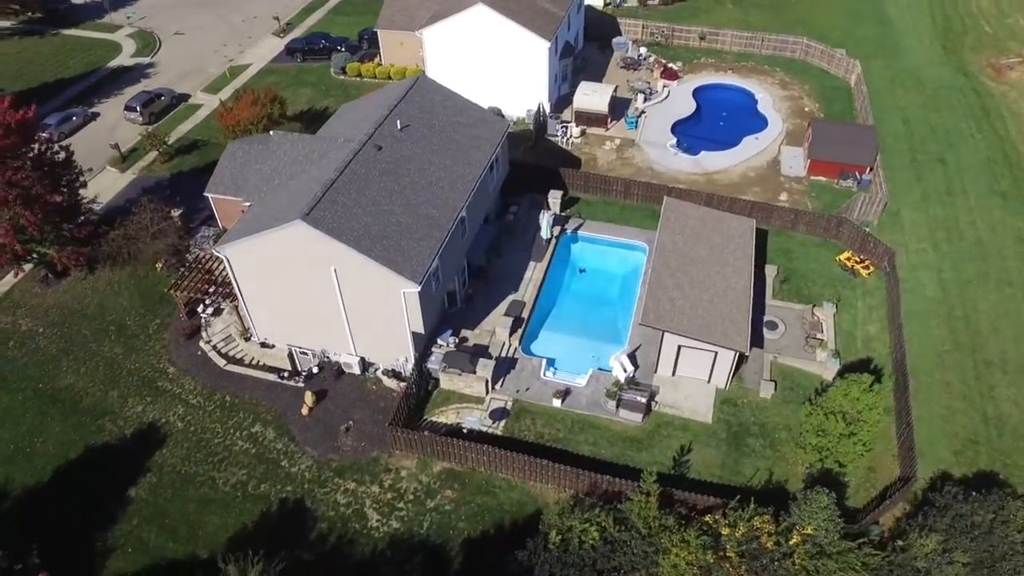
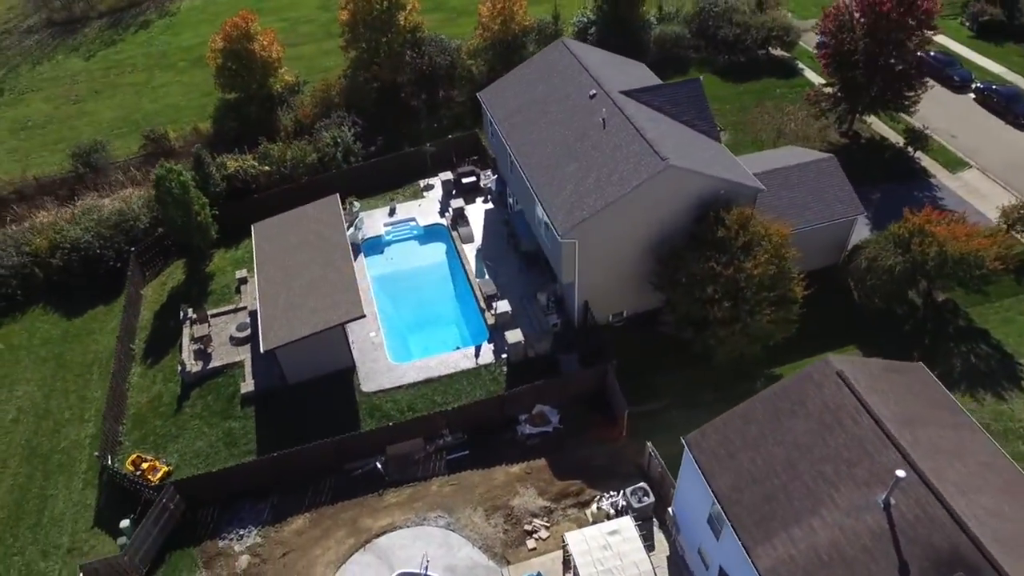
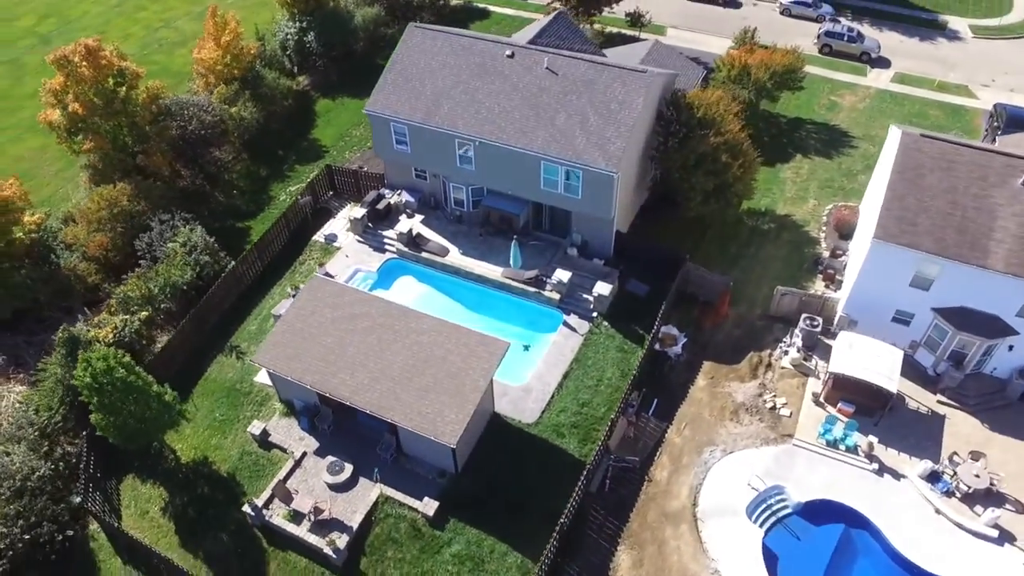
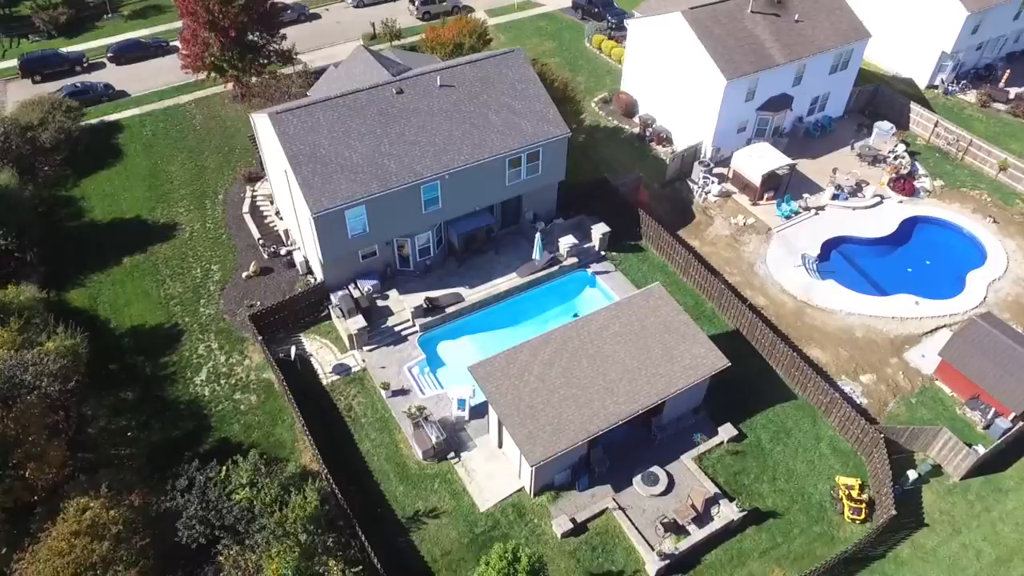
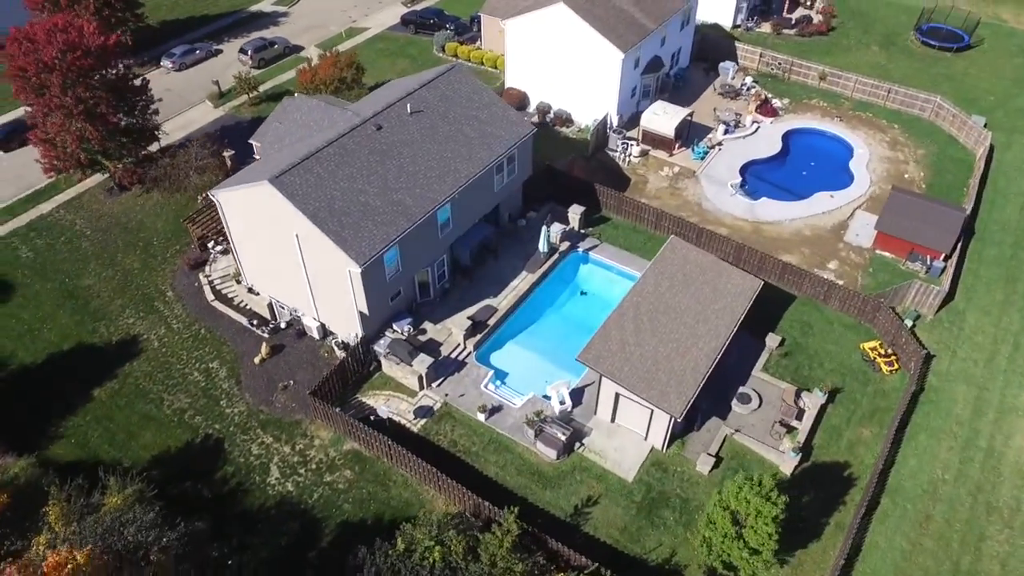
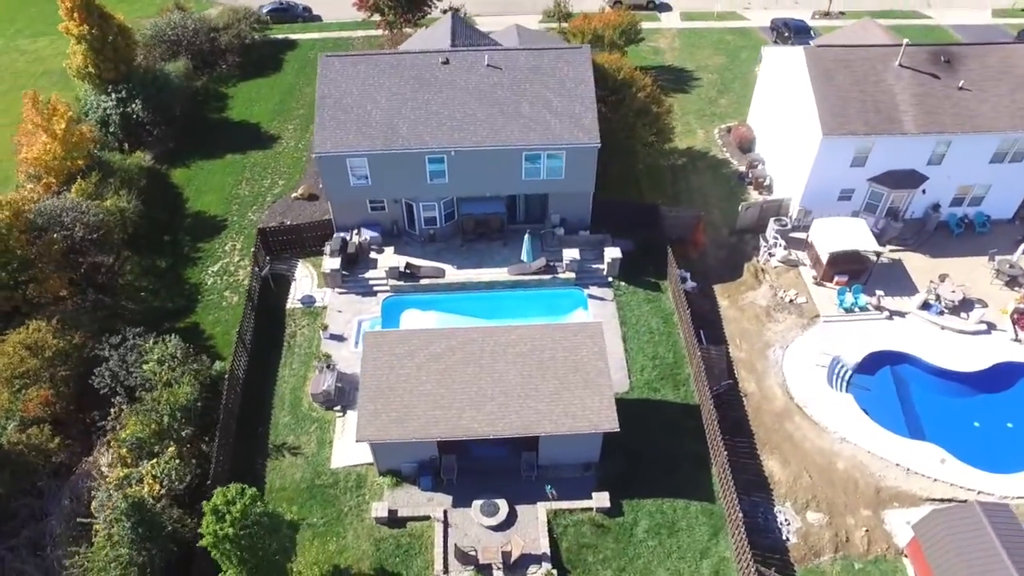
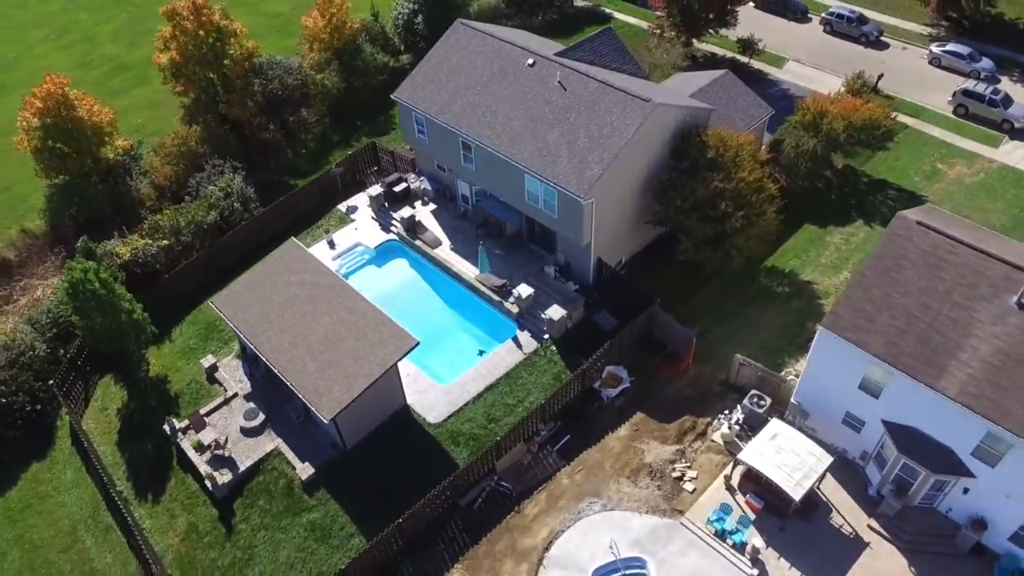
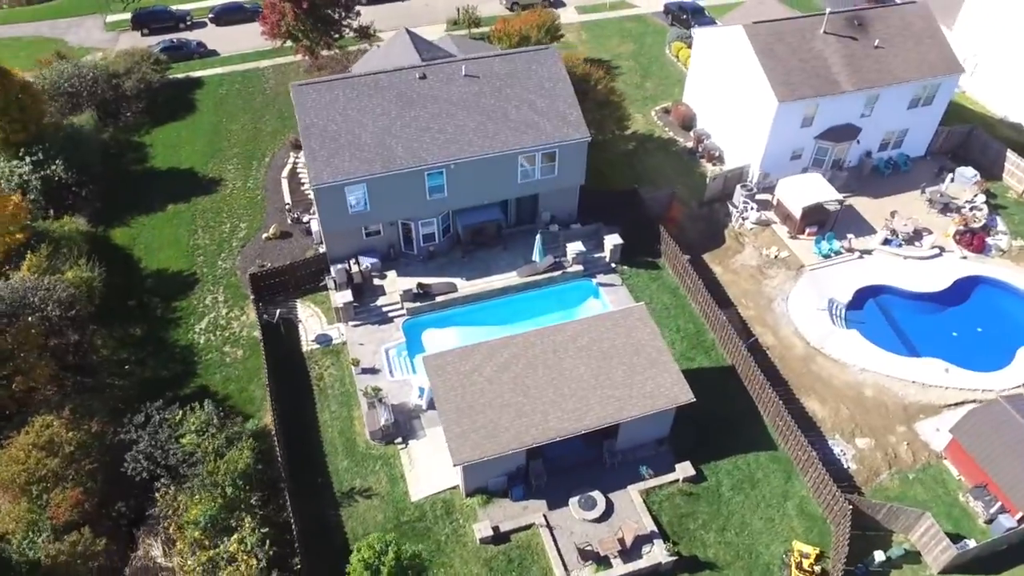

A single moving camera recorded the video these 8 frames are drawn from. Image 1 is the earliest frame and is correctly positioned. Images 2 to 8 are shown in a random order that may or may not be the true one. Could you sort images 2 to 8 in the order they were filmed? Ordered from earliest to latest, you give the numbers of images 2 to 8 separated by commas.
5, 4, 8, 6, 3, 7, 2
